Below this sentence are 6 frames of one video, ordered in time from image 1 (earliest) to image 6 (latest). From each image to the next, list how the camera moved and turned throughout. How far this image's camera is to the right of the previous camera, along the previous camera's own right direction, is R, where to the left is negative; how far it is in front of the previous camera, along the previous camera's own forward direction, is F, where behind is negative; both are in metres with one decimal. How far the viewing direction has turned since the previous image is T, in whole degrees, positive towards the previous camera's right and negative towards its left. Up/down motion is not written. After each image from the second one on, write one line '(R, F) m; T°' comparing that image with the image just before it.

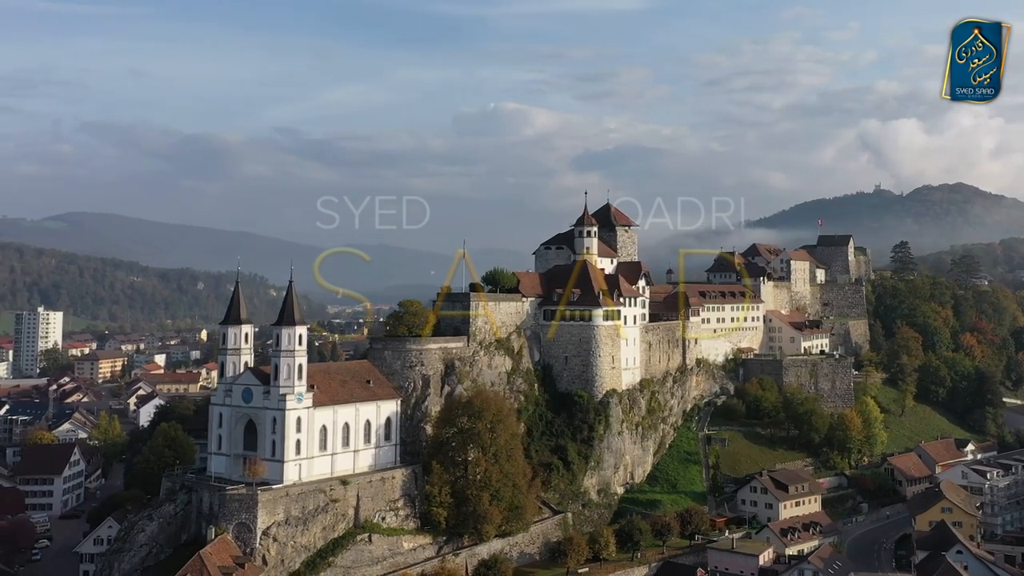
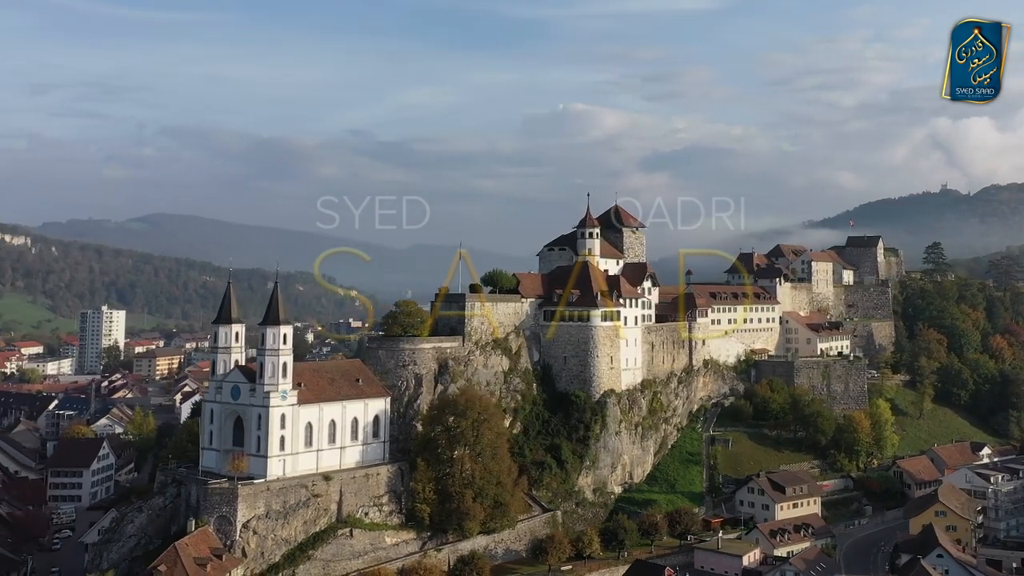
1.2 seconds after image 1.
(+2.6, -0.6) m; -3°
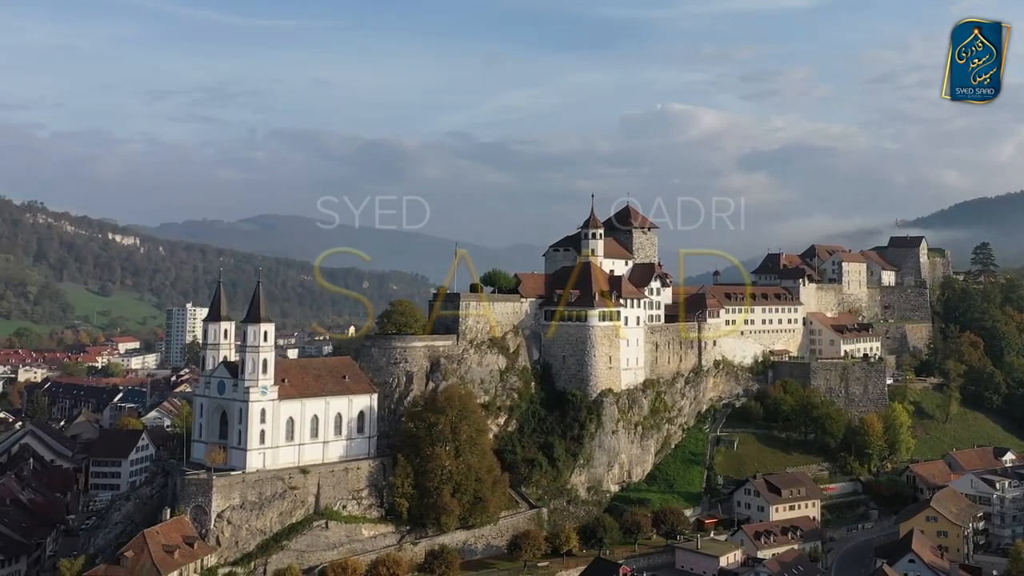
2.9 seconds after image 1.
(+3.8, -0.6) m; -4°
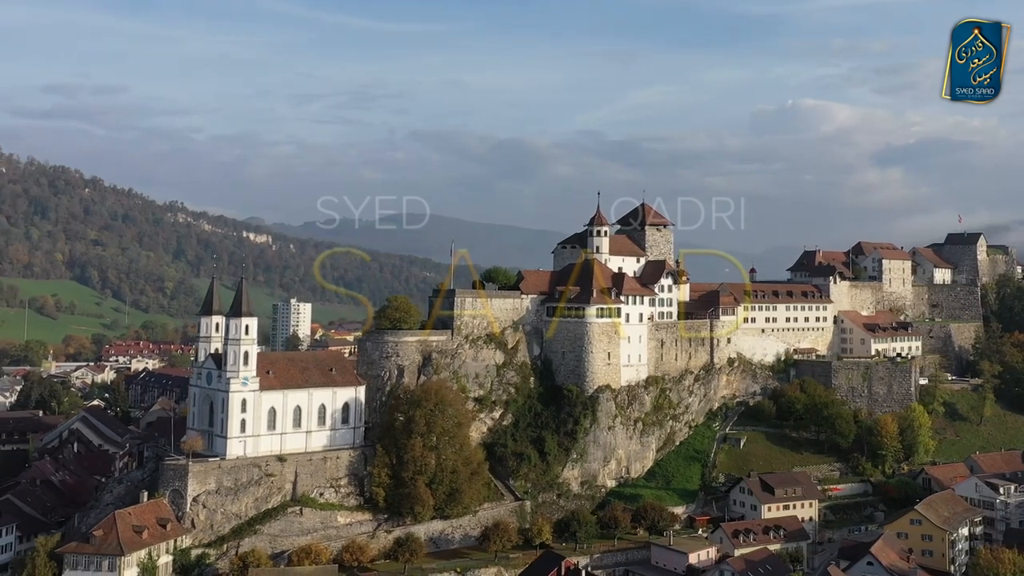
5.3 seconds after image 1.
(+4.9, -0.8) m; -5°
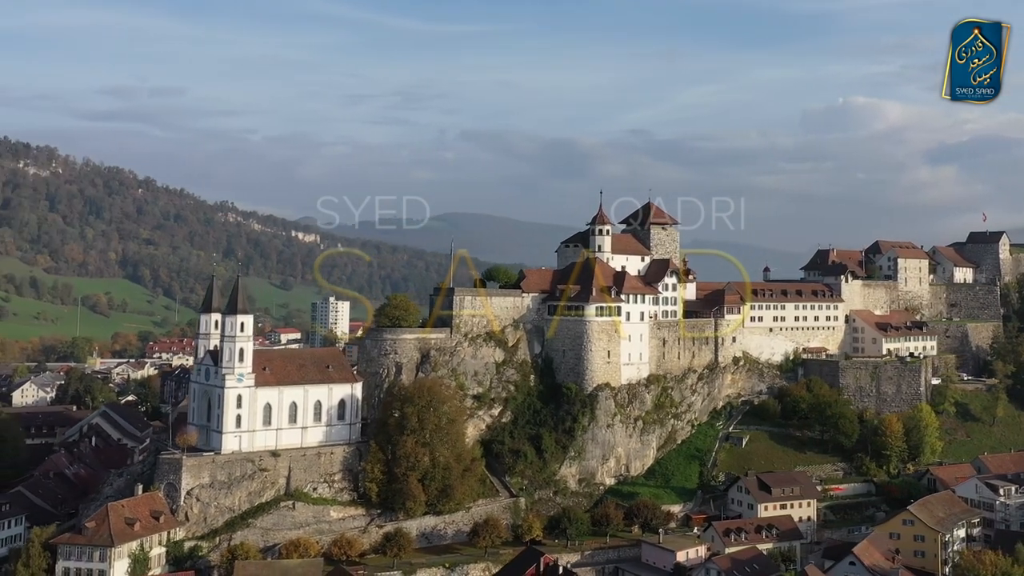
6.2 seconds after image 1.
(+1.9, -0.5) m; -2°
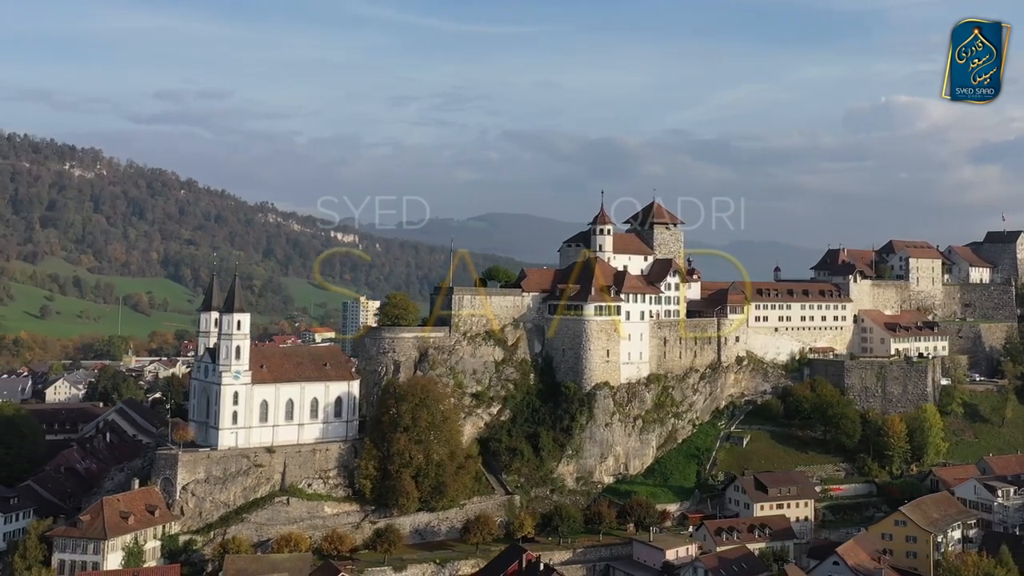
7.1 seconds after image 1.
(+1.5, -0.5) m; -1°
